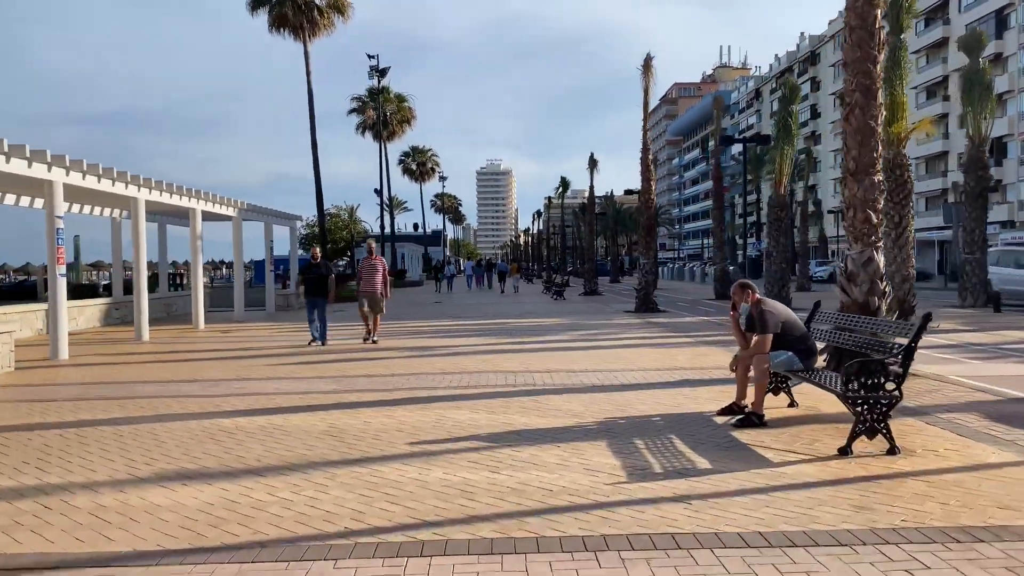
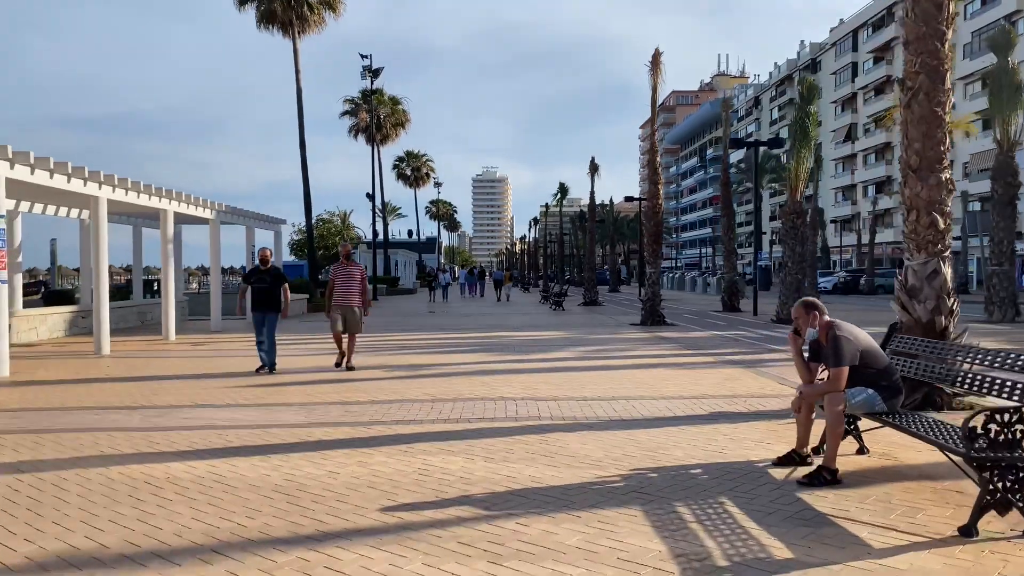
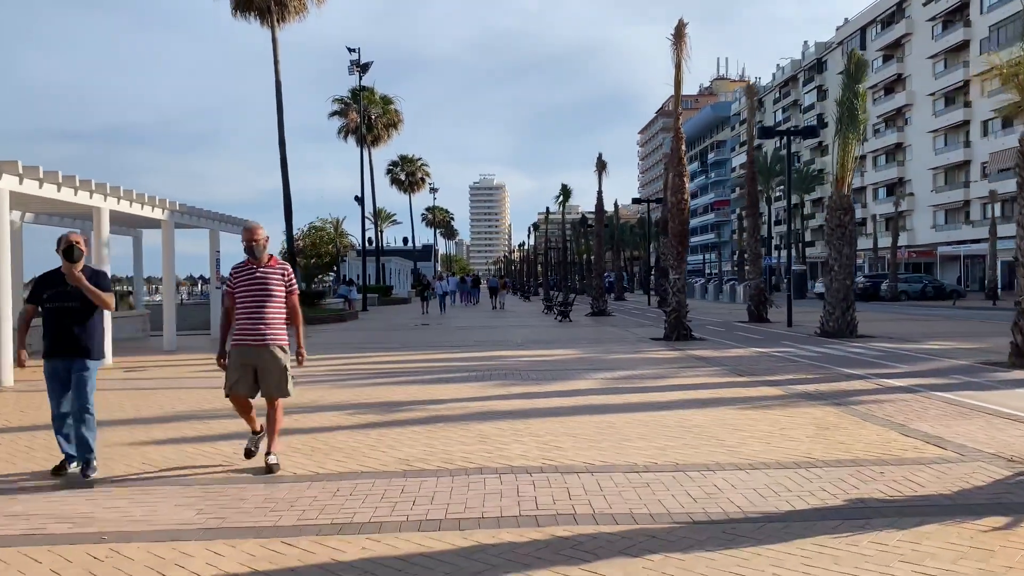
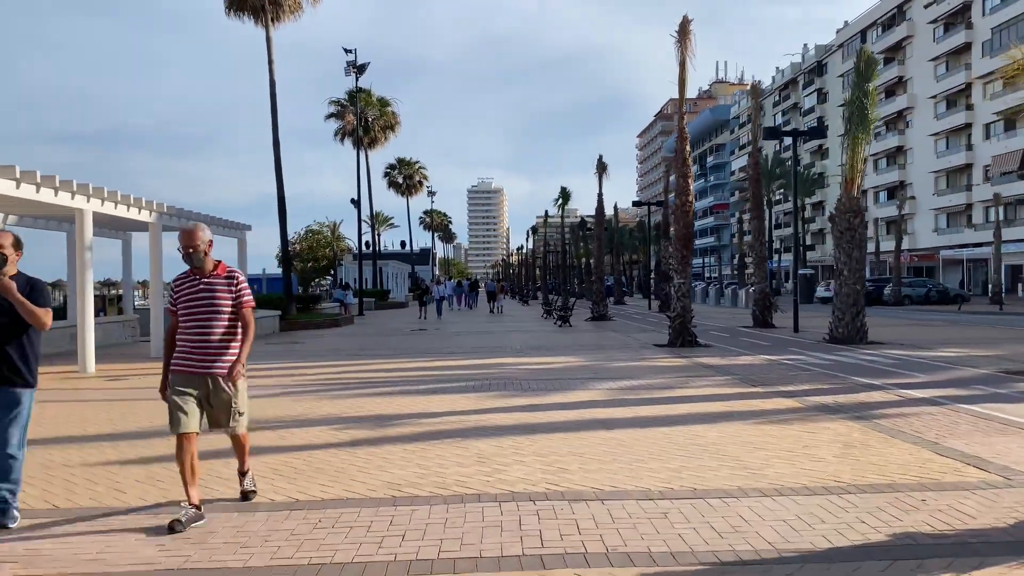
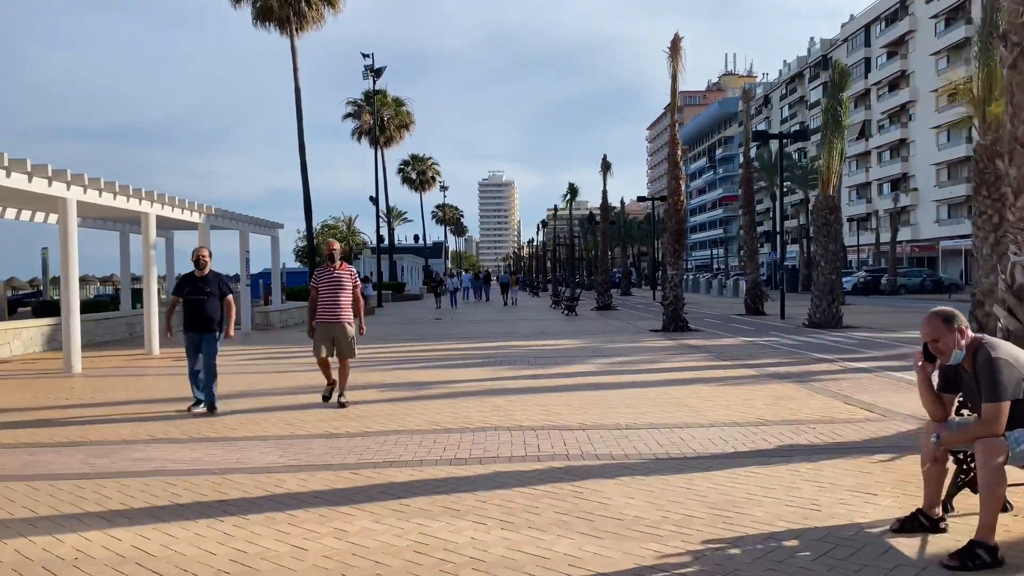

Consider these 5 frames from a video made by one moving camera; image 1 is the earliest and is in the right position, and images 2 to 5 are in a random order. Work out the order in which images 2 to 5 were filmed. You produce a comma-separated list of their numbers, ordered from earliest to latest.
2, 5, 3, 4
